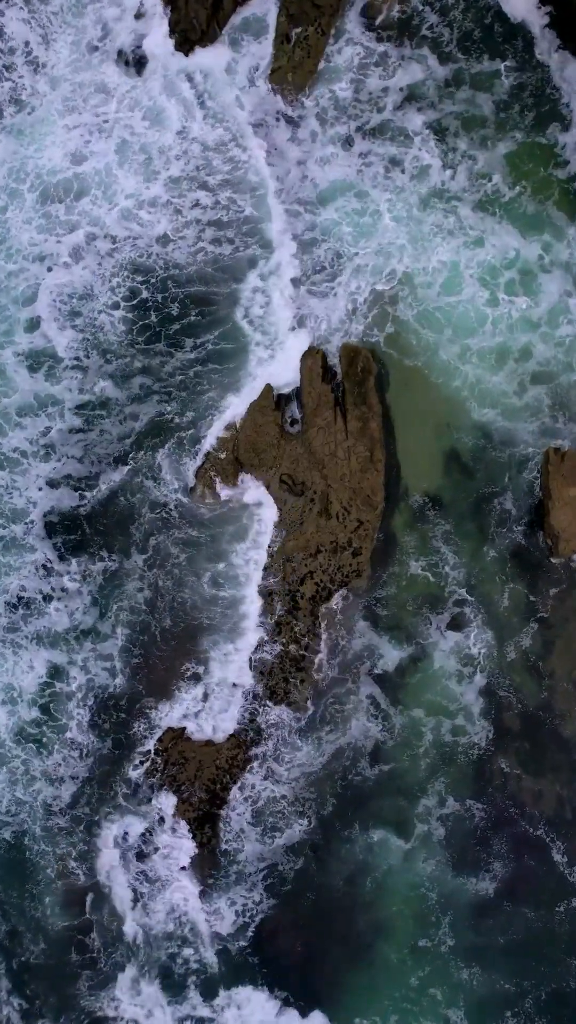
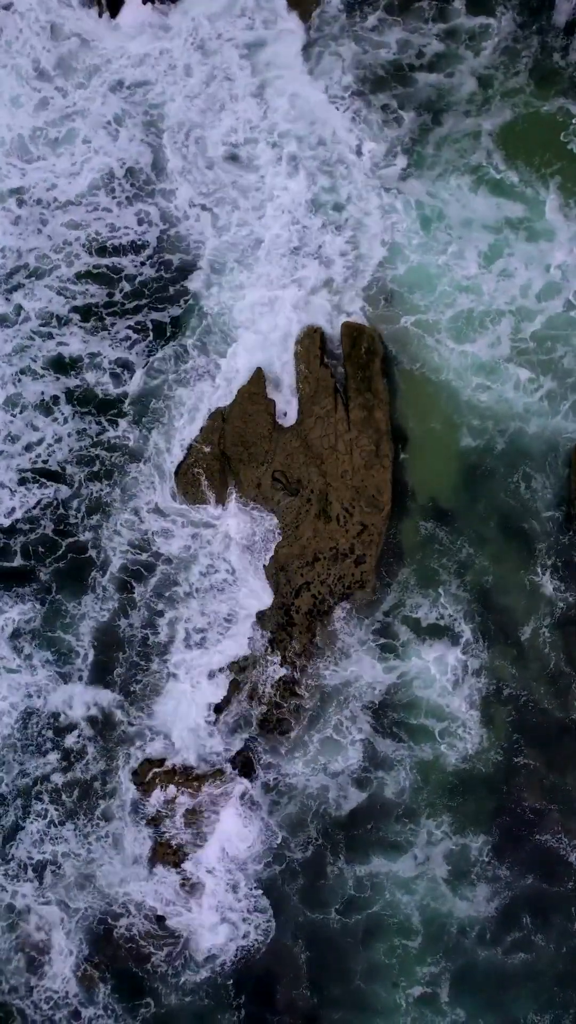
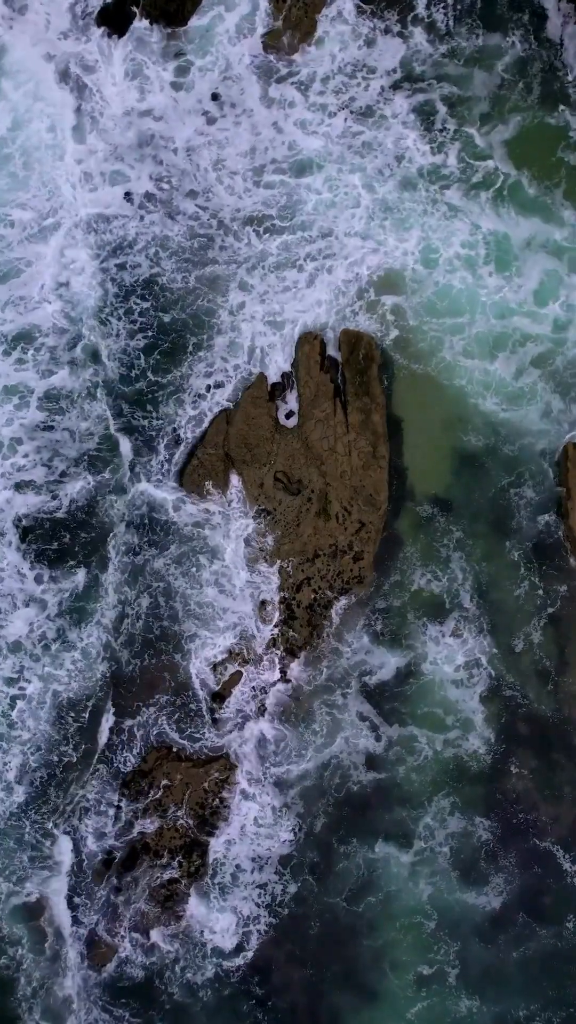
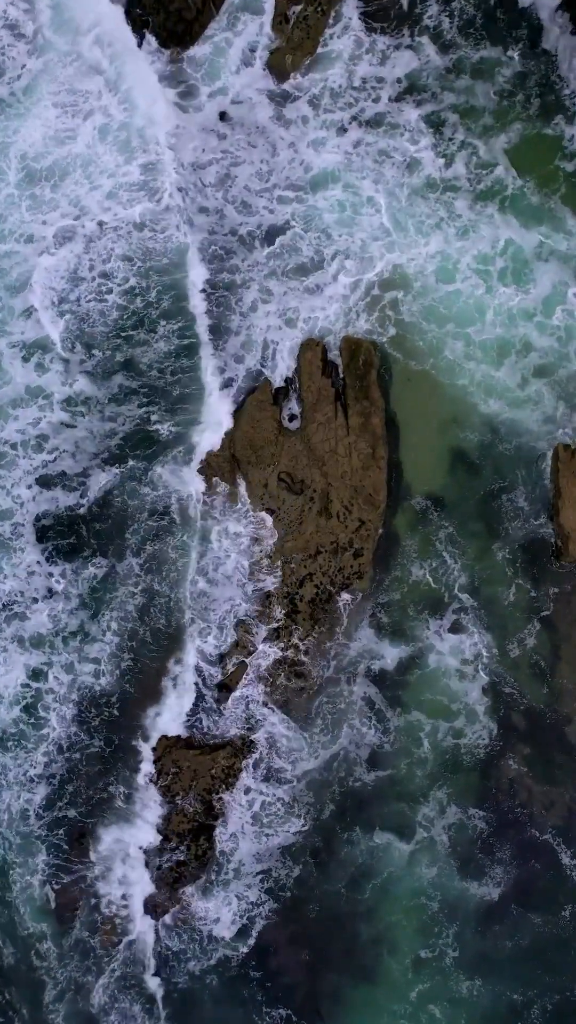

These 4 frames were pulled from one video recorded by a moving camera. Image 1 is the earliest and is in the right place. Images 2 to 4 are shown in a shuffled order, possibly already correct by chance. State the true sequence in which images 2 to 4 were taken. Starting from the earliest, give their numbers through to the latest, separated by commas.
4, 3, 2
